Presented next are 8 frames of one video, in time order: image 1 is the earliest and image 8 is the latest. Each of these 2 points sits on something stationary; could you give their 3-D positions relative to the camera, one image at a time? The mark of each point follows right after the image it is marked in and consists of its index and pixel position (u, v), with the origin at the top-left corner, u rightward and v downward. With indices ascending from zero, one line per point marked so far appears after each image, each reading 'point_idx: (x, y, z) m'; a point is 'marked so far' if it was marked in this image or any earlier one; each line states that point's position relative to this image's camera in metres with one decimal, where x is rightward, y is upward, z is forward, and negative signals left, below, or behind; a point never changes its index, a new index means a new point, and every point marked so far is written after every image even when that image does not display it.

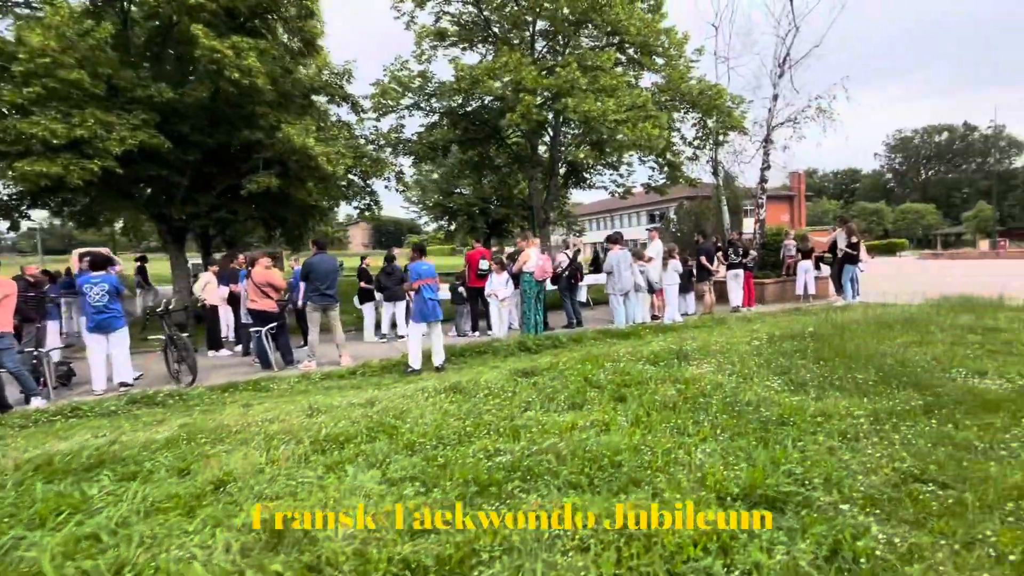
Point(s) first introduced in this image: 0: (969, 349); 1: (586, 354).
0: (+5.9, -0.8, +6.9) m
1: (+1.1, -1.0, +8.0) m
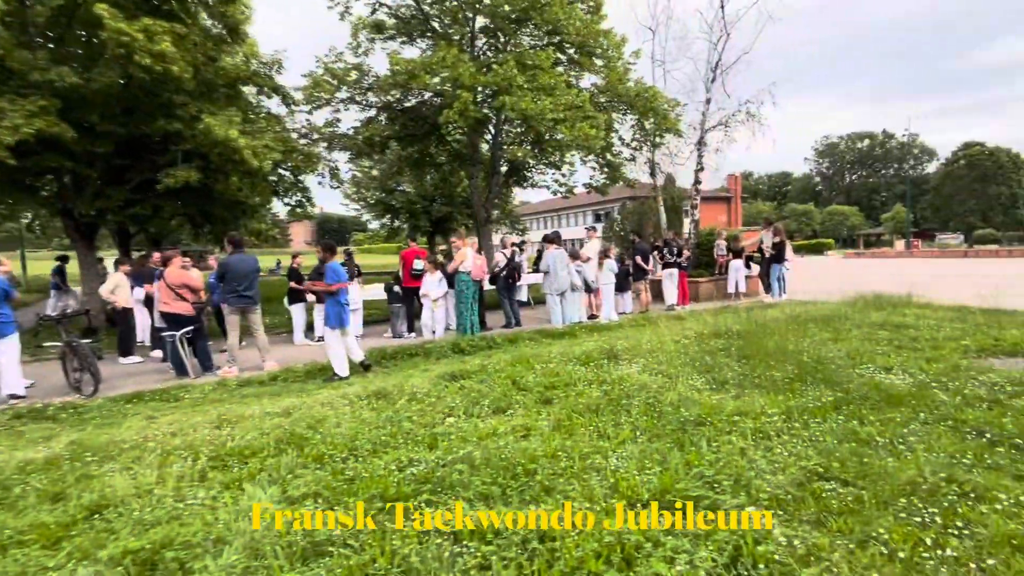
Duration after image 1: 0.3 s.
0: (+5.0, -0.8, +7.3) m
1: (+0.1, -1.0, +7.9) m
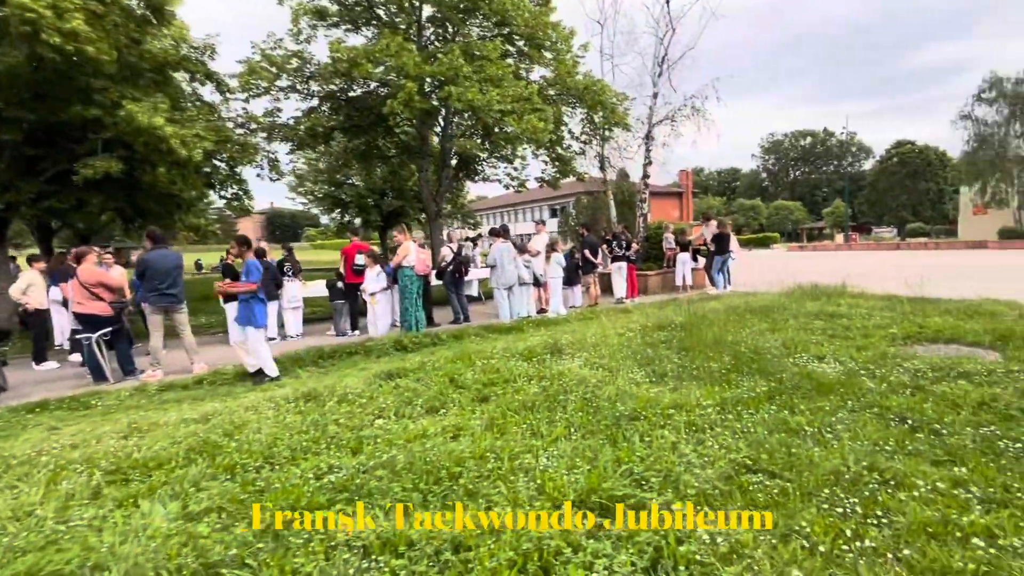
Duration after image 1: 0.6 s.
0: (+4.2, -0.7, +7.4) m
1: (-0.8, -0.9, +7.7) m
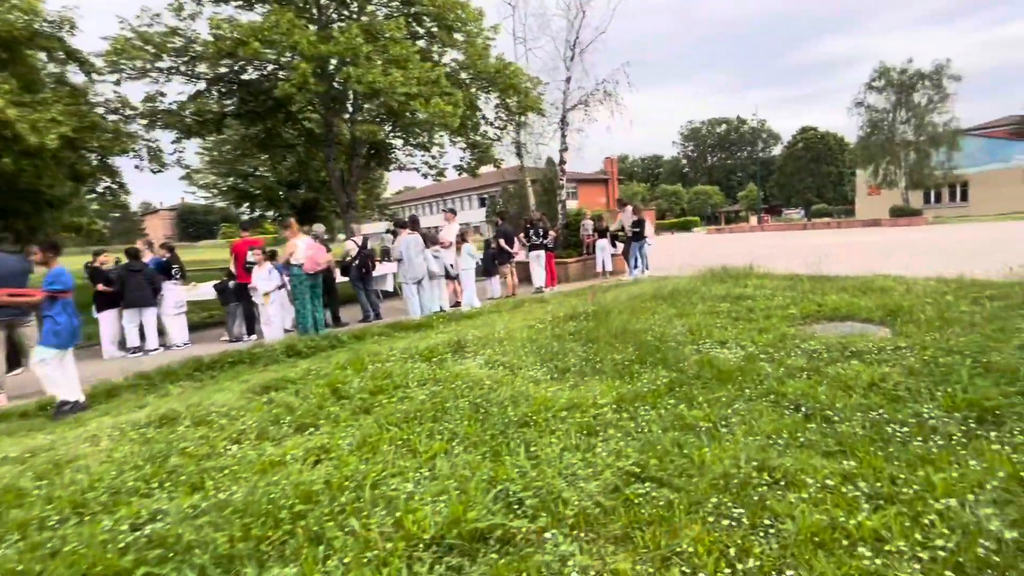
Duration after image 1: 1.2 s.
0: (+2.8, -0.4, +7.4) m
1: (-2.1, -0.9, +7.1) m
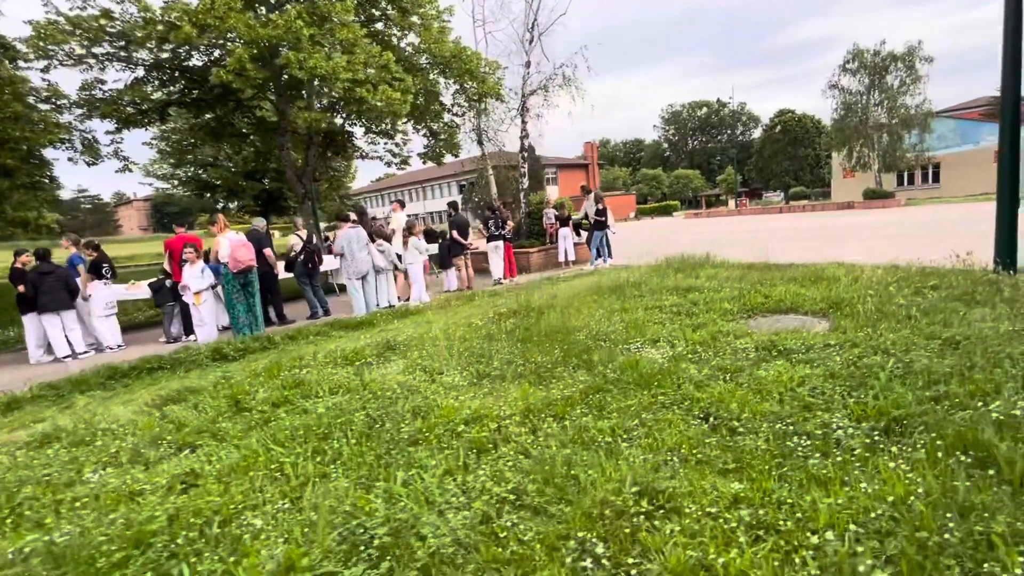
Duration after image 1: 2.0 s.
0: (+2.0, -0.3, +7.1) m
1: (-2.9, -0.9, +6.7) m
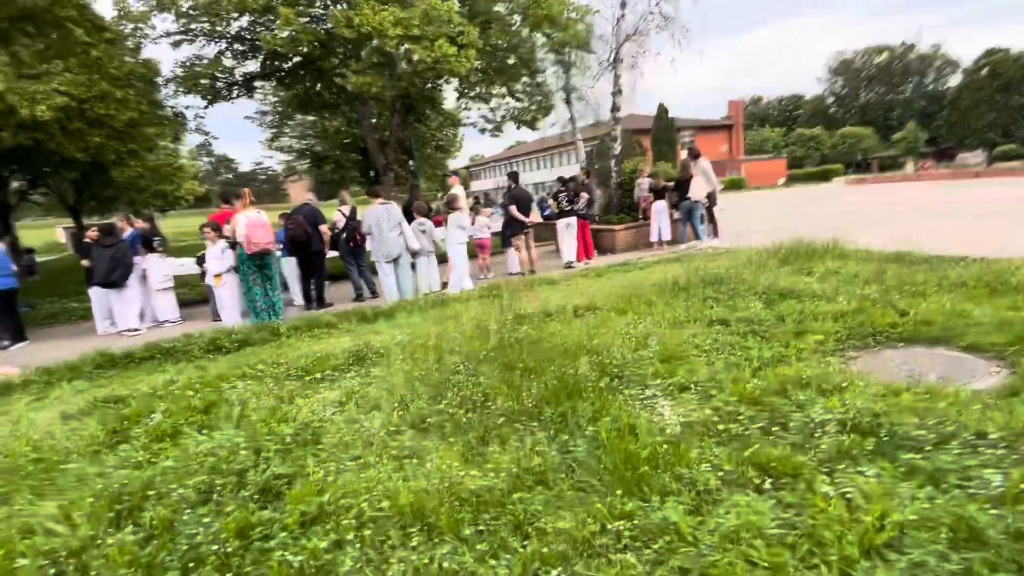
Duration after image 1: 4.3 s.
0: (+1.9, -0.4, +5.0) m
1: (-2.9, -0.8, +5.8) m
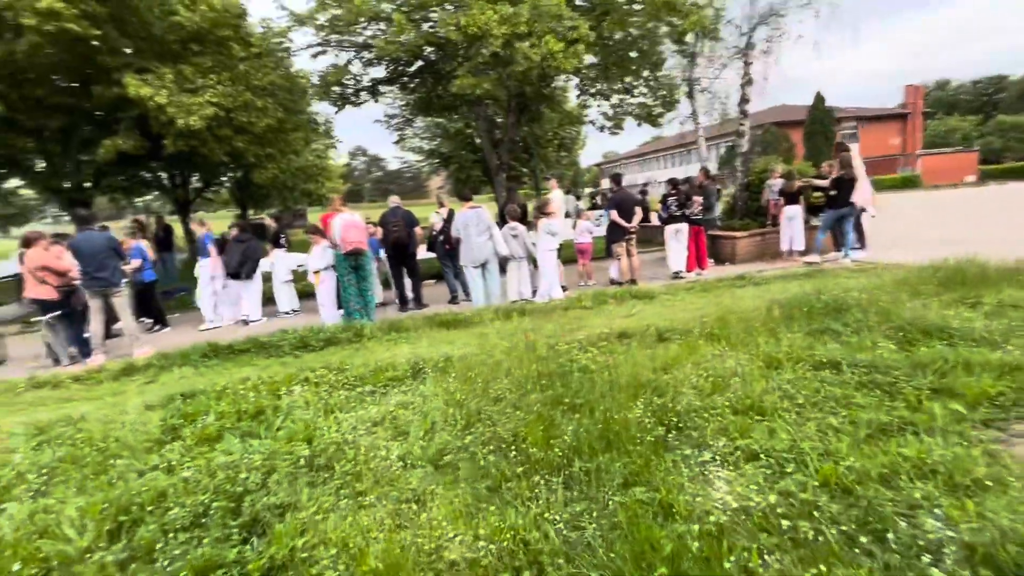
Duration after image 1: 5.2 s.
0: (+2.3, -0.7, +4.0) m
1: (-2.2, -0.9, +5.9) m
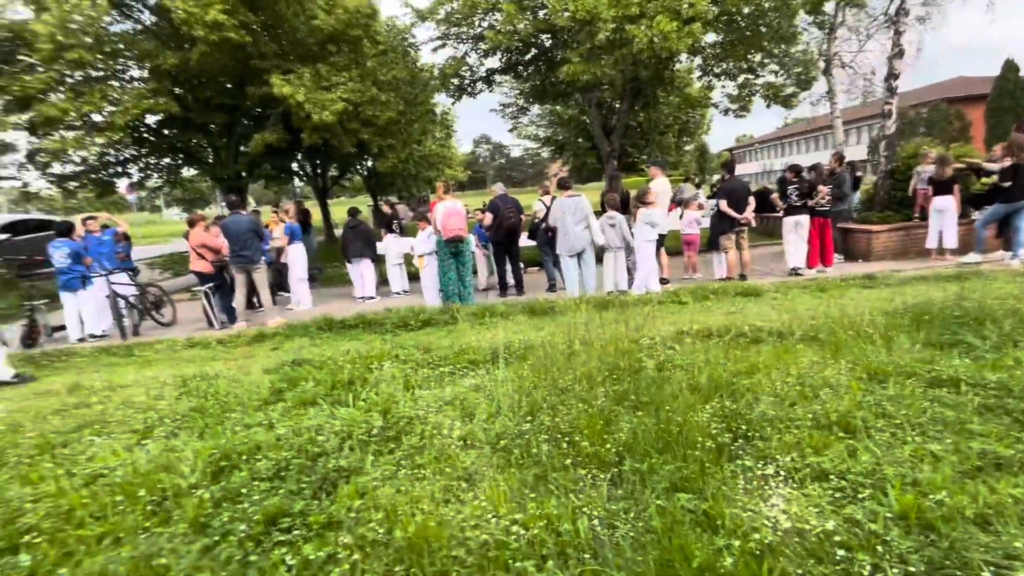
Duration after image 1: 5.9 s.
0: (+2.8, -0.7, +3.5) m
1: (-1.3, -0.7, +6.4) m
